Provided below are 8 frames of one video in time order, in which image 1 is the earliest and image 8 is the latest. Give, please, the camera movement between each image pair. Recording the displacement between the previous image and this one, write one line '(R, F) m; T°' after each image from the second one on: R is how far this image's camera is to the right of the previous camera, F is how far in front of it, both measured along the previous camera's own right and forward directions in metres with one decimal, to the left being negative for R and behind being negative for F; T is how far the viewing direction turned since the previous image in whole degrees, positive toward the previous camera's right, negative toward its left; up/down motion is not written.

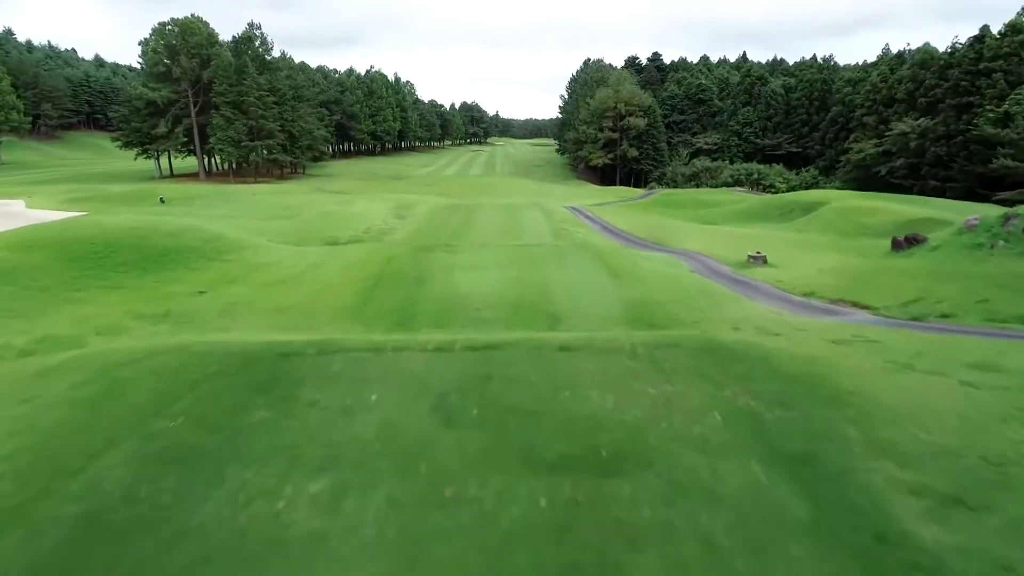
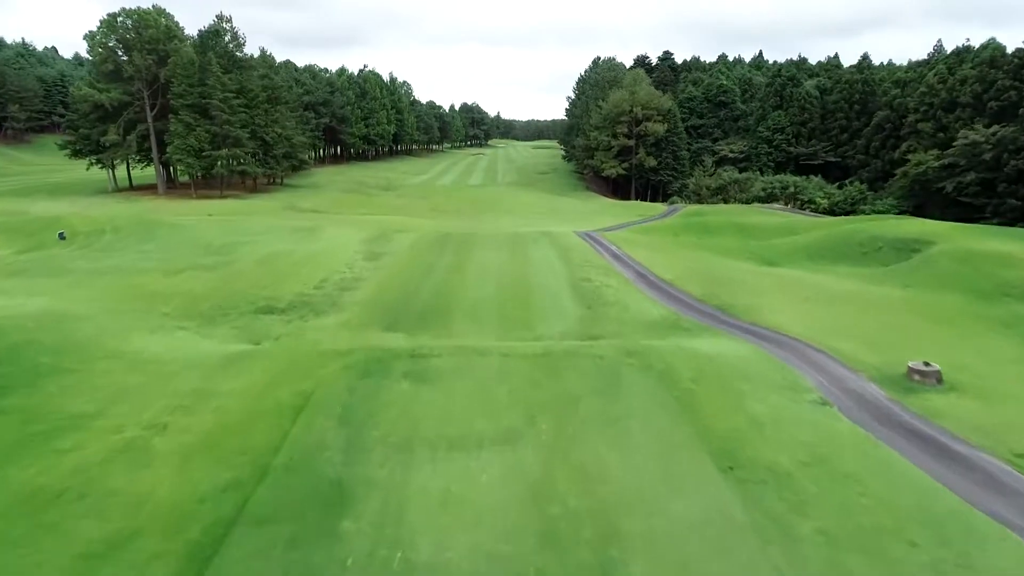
(-0.2, +7.5) m; 0°
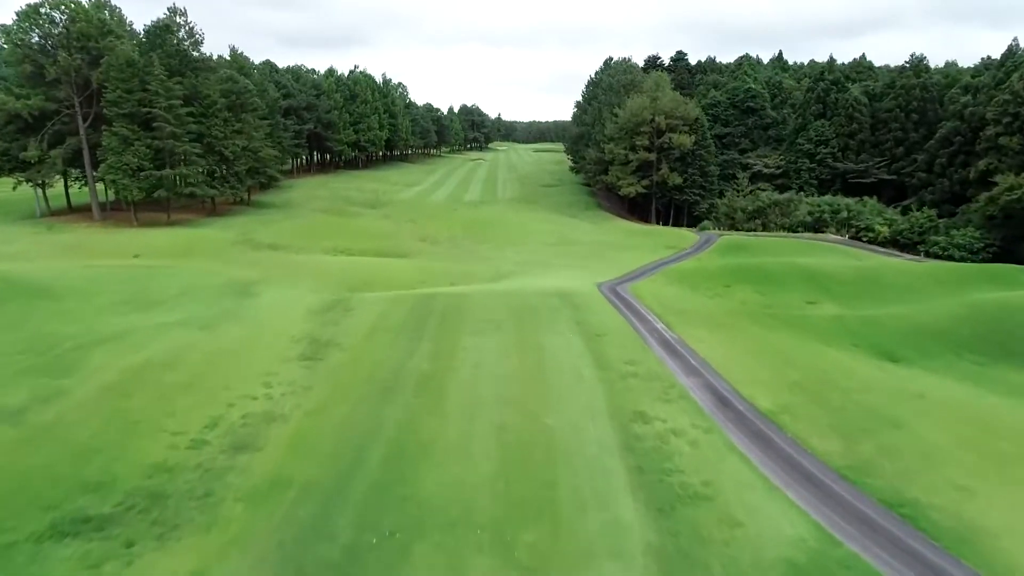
(-0.2, +8.4) m; 0°
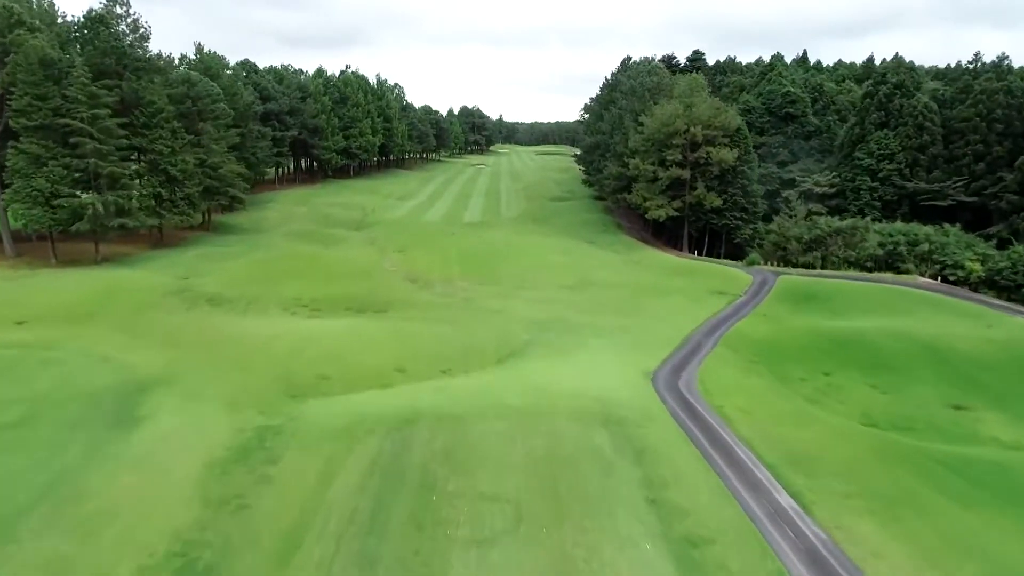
(-0.5, +8.4) m; 0°
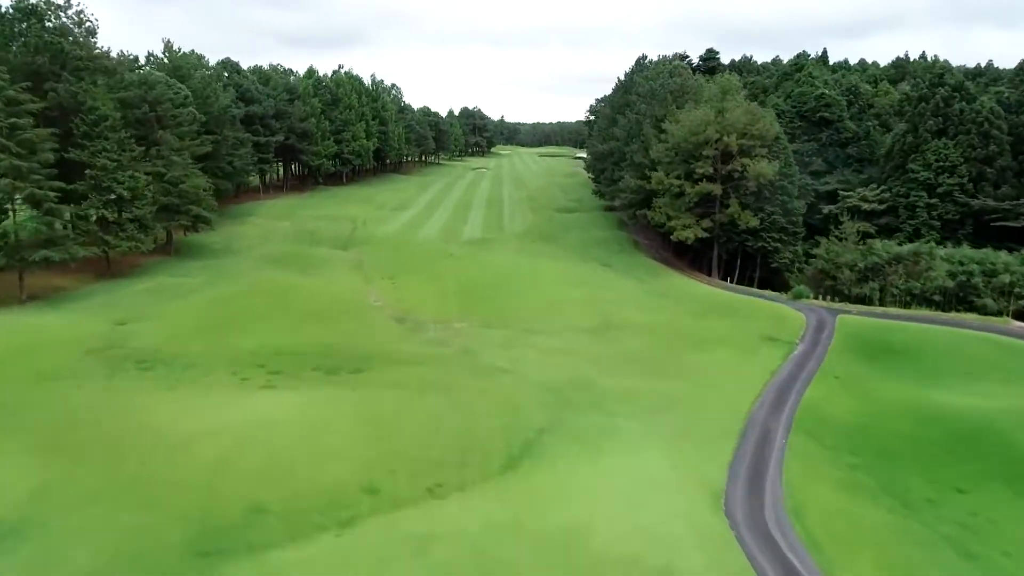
(-0.3, +5.9) m; 0°
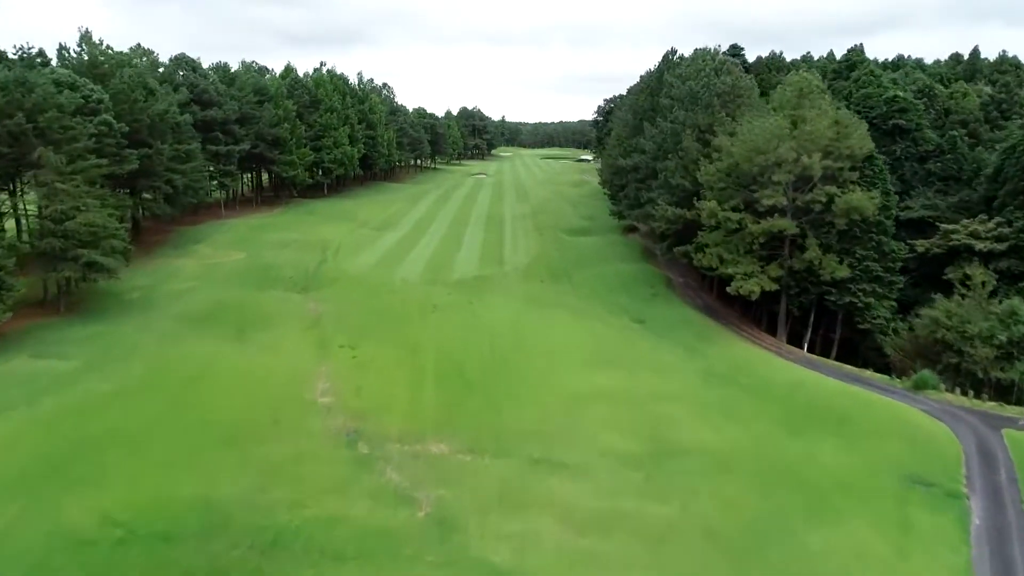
(-0.1, +10.1) m; 0°
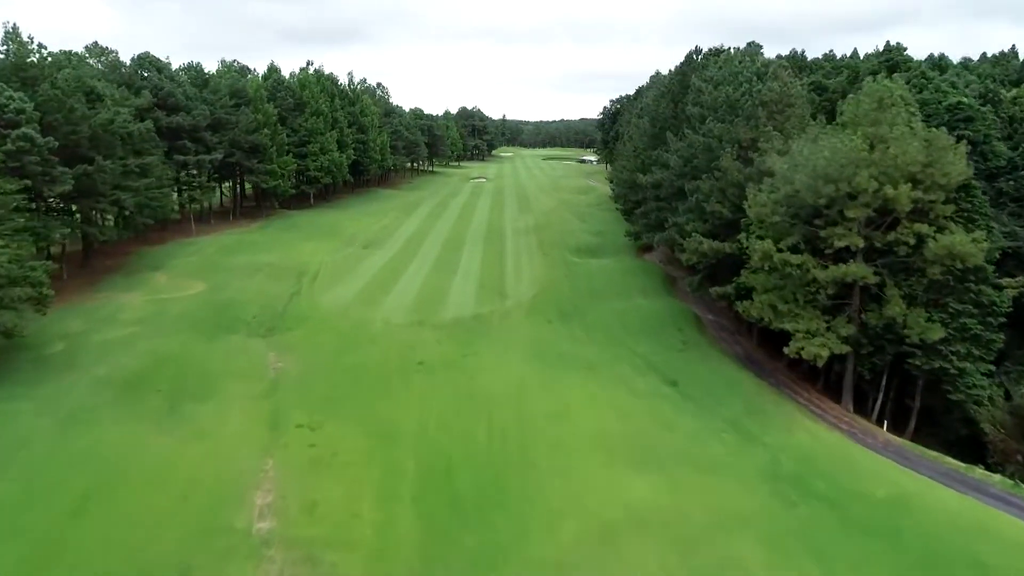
(-0.1, +6.2) m; 0°
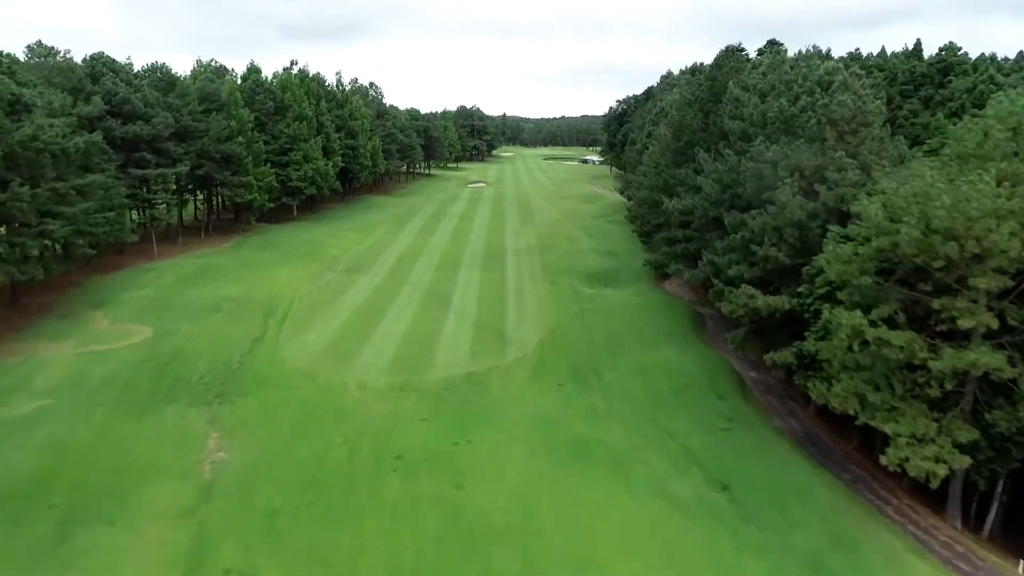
(-0.1, +6.2) m; 0°
